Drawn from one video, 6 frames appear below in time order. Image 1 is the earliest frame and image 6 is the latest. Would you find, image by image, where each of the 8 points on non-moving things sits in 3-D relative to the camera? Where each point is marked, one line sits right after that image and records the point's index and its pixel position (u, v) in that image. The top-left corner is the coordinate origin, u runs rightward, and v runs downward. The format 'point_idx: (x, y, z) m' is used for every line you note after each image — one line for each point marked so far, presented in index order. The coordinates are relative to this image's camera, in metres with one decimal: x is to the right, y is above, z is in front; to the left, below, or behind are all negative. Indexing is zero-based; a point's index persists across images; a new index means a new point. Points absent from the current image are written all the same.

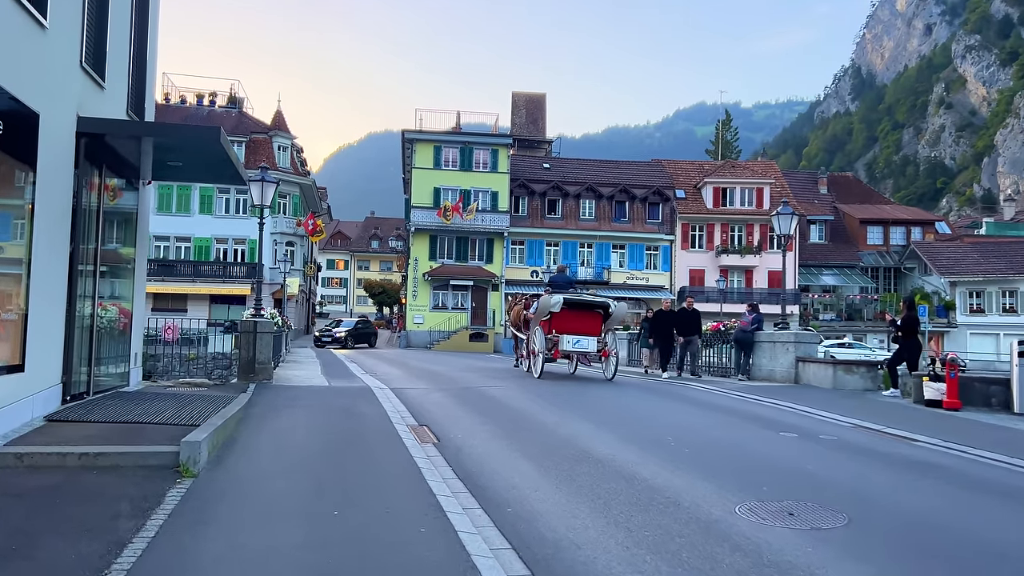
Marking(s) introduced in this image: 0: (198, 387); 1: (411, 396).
0: (-5.3, -1.7, +13.7) m
1: (-1.8, -1.8, +13.9) m
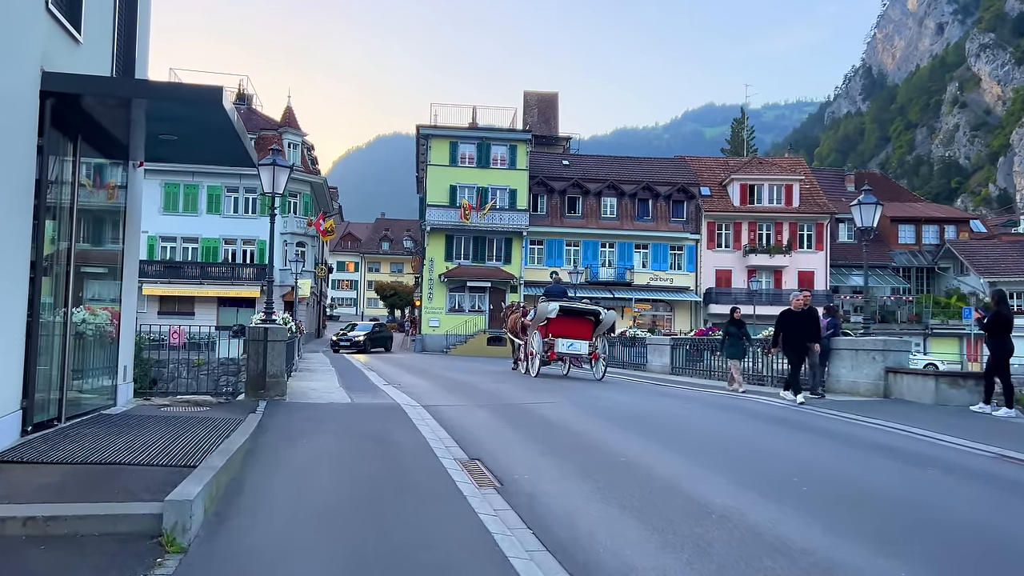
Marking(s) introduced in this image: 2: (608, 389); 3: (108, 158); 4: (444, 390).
0: (-4.5, -1.7, +11.6) m
1: (-0.9, -1.8, +11.7) m
2: (+2.0, -2.0, +16.6) m
3: (-5.4, +1.7, +11.0) m
4: (-1.3, -2.0, +15.8) m
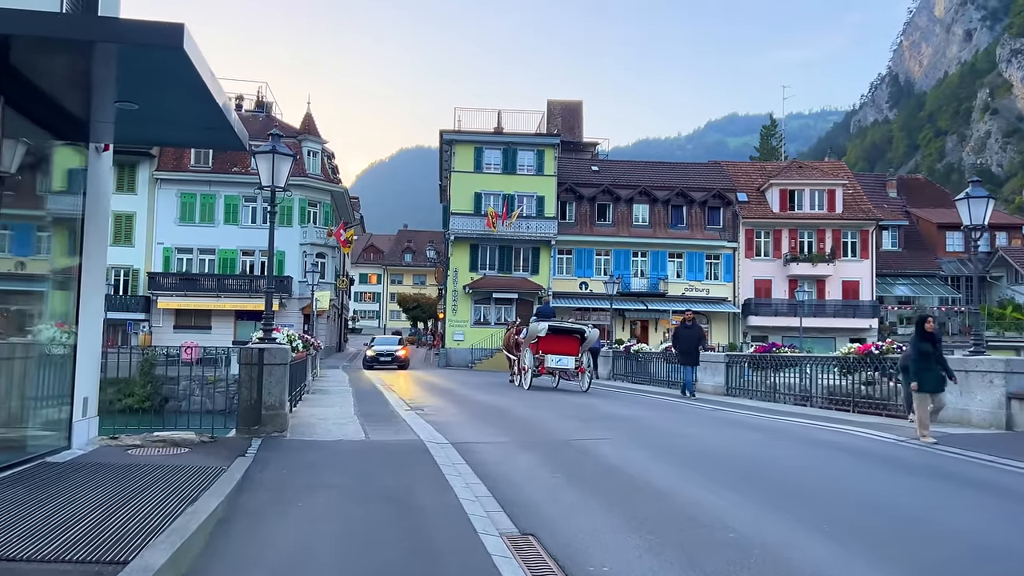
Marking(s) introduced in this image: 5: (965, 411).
0: (-3.9, -1.8, +9.4) m
1: (-0.3, -2.0, +9.4) m
2: (+2.7, -2.2, +14.2) m
3: (-4.8, +1.6, +8.9) m
4: (-0.6, -2.2, +13.5) m
5: (+7.2, -2.0, +13.1) m
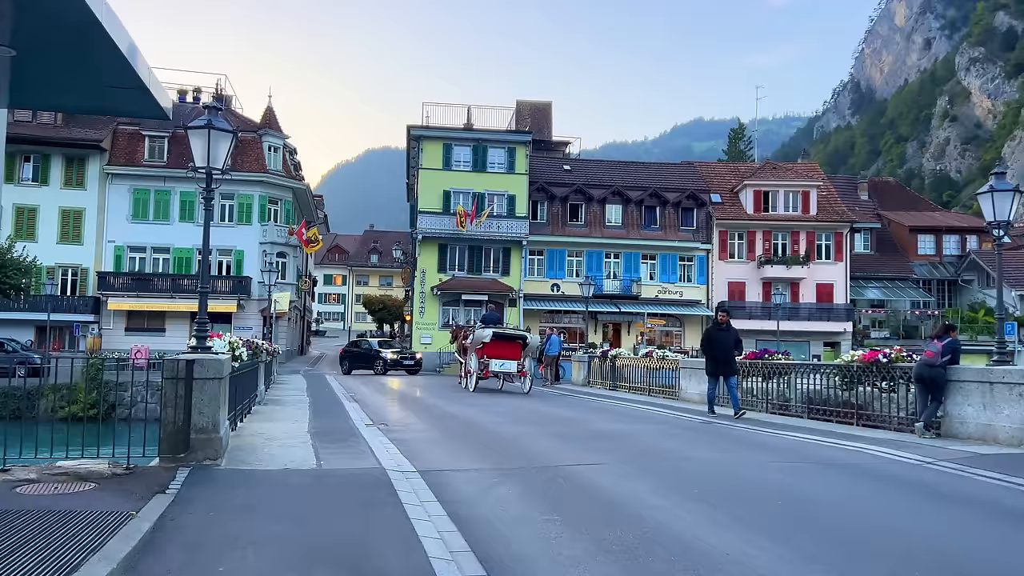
0: (-4.1, -1.8, +7.7) m
1: (-0.5, -2.0, +7.8) m
2: (+2.3, -2.2, +12.8) m
3: (-5.0, +1.6, +7.1) m
4: (-1.0, -2.2, +11.9) m
5: (+6.9, -2.0, +11.8) m
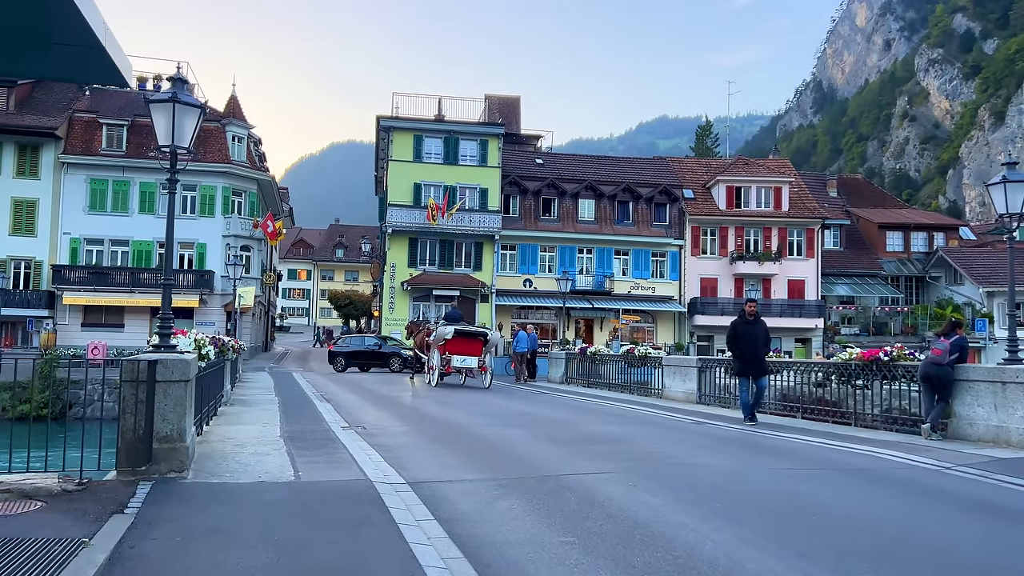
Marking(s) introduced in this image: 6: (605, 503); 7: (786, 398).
0: (-4.0, -1.7, +6.7) m
1: (-0.5, -1.9, +7.0) m
2: (+2.2, -2.2, +12.1) m
3: (-4.9, +1.7, +6.1) m
4: (-1.1, -2.1, +11.1) m
5: (+6.7, -1.9, +11.3) m
6: (+0.9, -2.0, +7.3) m
7: (+5.5, -2.2, +16.0) m
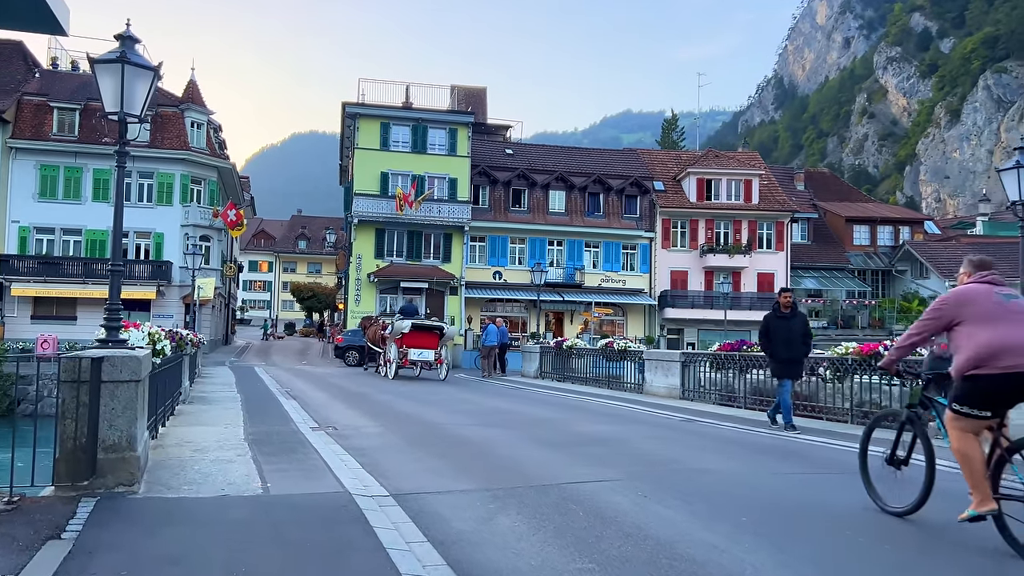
0: (-4.0, -1.6, +5.7) m
1: (-0.5, -1.8, +6.2) m
2: (+2.0, -2.0, +11.3) m
3: (-4.8, +1.8, +5.0) m
4: (-1.3, -2.0, +10.2) m
5: (+6.6, -1.8, +10.7) m
6: (+0.9, -1.9, +6.5) m
7: (+5.1, -2.0, +15.4) m
